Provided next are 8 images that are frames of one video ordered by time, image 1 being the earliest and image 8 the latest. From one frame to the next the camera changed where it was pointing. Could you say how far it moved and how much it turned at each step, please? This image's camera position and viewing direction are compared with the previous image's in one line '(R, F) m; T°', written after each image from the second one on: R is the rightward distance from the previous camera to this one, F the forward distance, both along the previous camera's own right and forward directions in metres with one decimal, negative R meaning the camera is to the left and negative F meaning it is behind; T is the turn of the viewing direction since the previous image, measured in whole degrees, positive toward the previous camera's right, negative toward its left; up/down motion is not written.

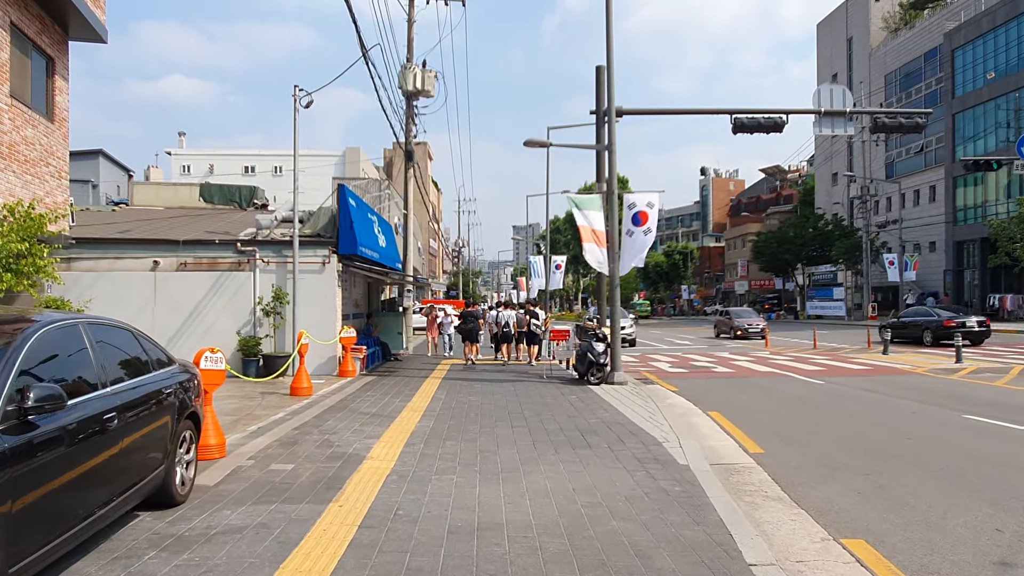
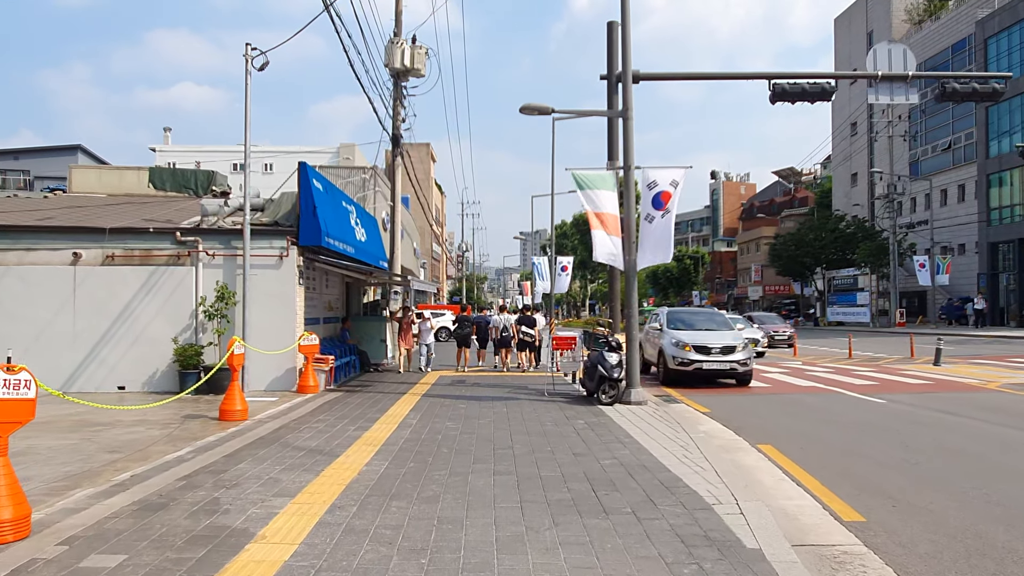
(+0.3, +2.8) m; -1°
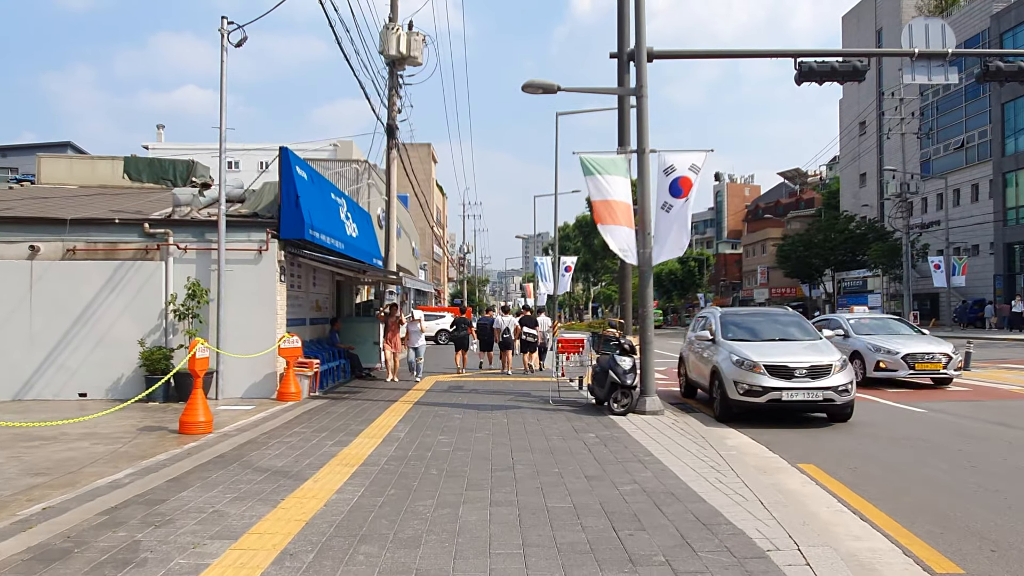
(0.0, +1.2) m; 0°
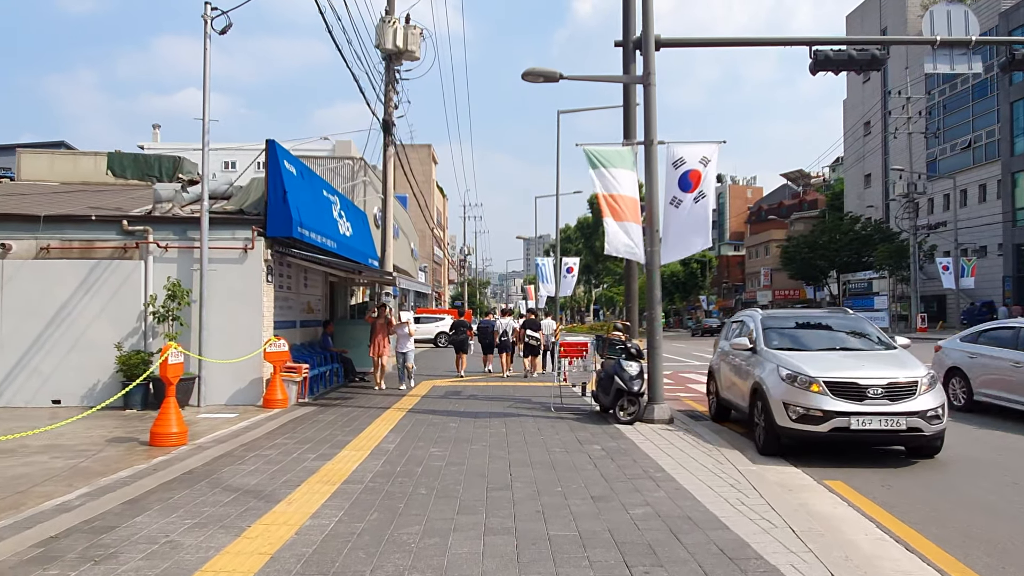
(0.0, +0.7) m; 0°
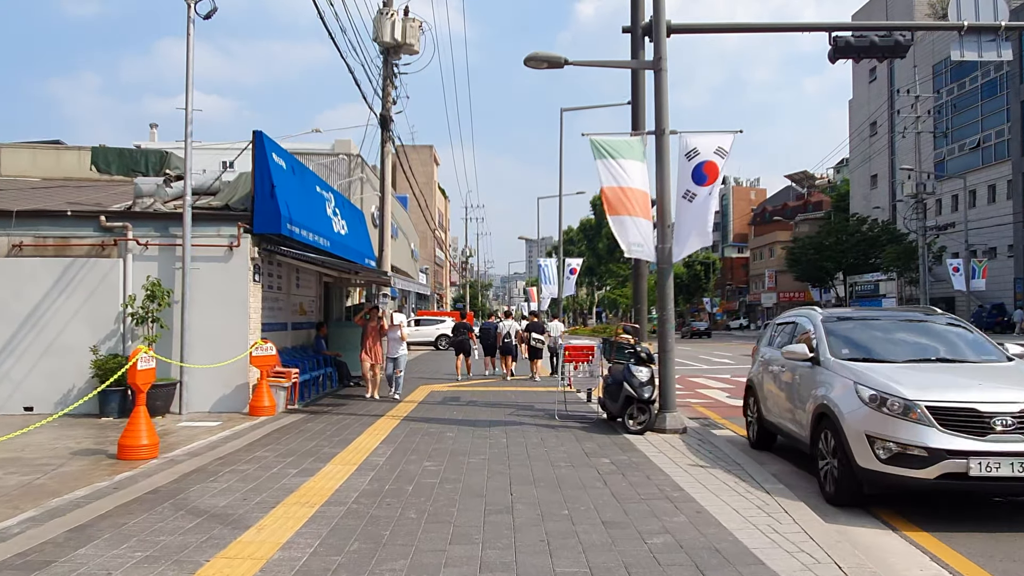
(0.0, +0.7) m; 0°
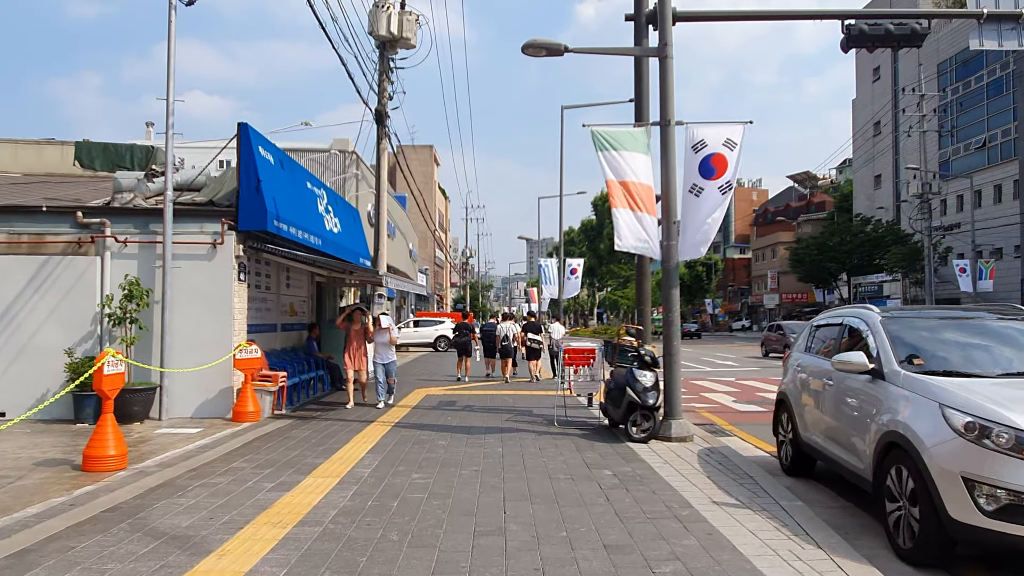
(+0.1, +0.5) m; 0°
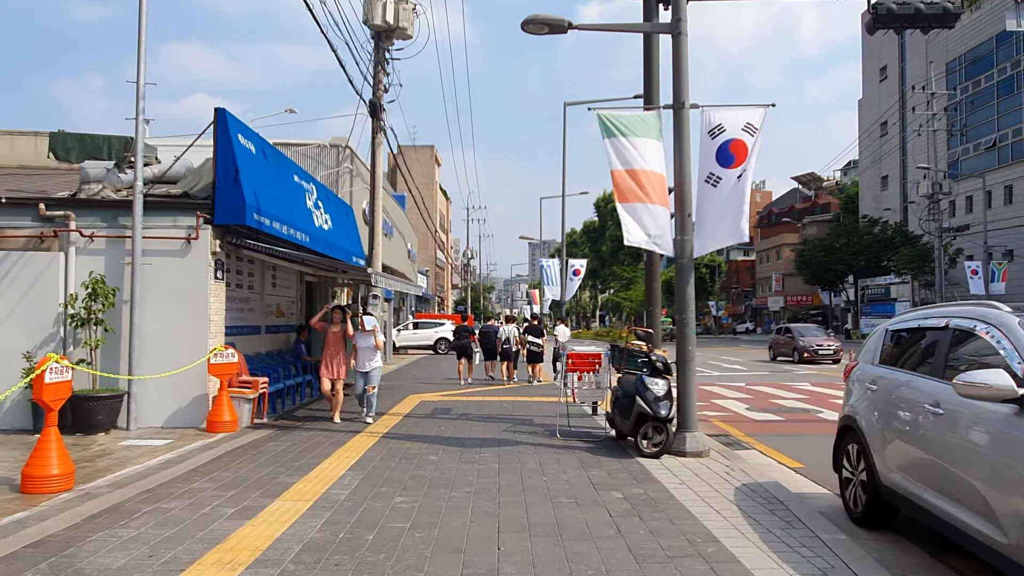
(0.0, +0.8) m; 0°
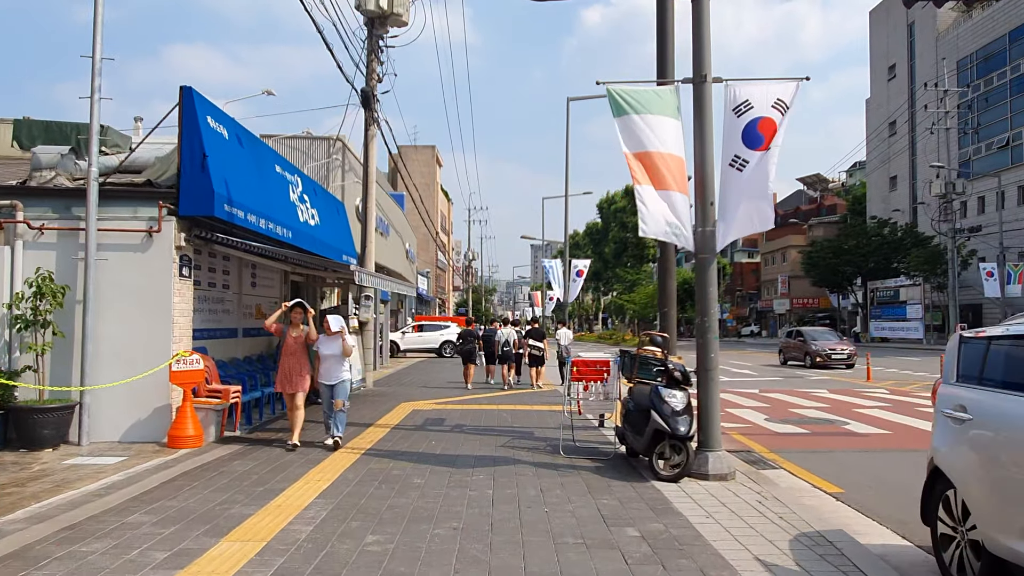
(+0.1, +1.0) m; 0°
